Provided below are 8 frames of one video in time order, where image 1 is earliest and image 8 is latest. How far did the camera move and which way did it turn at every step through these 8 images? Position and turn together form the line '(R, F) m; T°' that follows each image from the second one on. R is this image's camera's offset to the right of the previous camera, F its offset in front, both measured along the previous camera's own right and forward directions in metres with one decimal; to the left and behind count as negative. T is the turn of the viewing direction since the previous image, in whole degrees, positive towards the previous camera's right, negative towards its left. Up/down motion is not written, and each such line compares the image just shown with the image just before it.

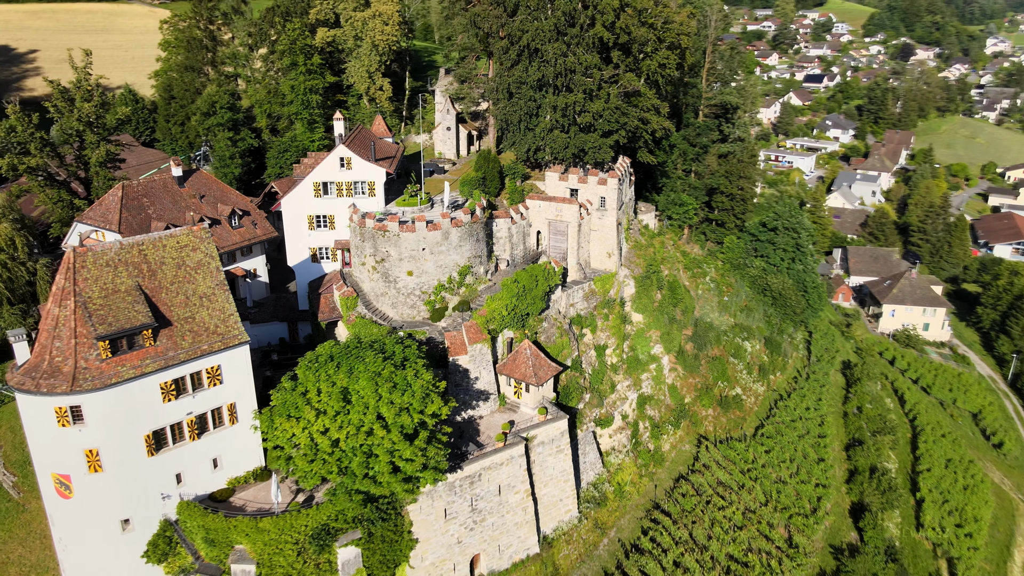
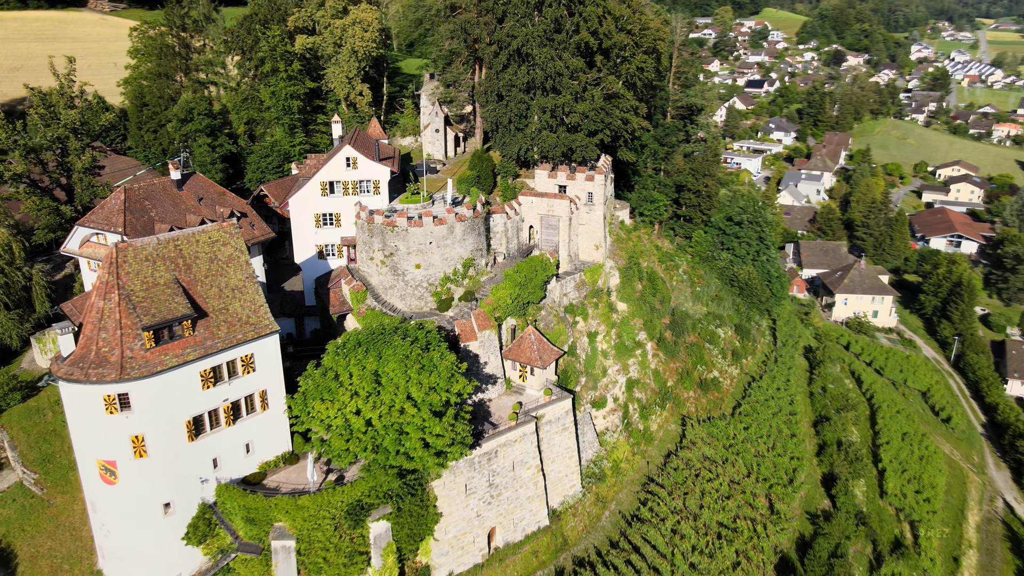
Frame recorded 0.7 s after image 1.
(-2.5, -1.8) m; +4°
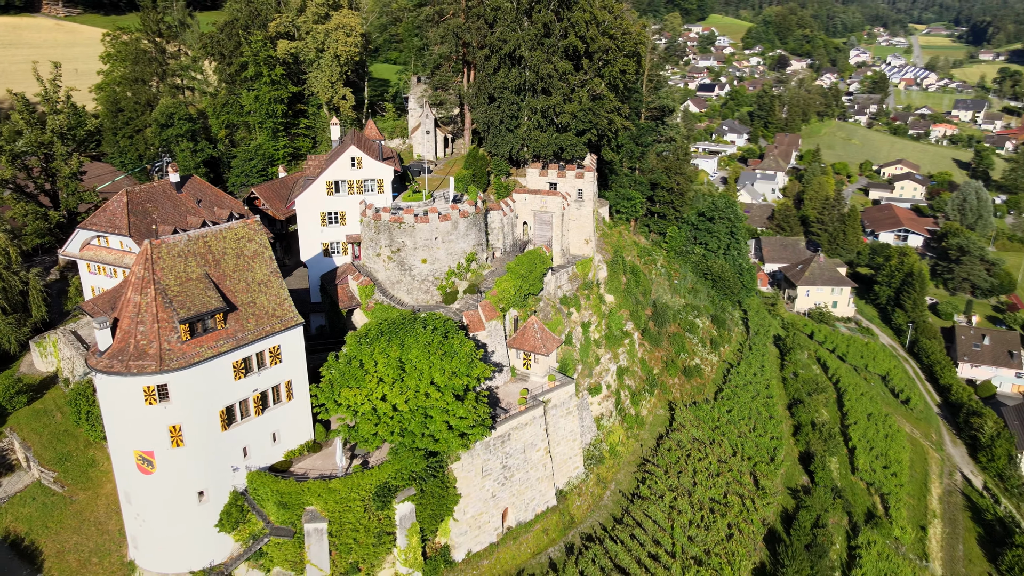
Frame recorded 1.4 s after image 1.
(-2.3, -1.5) m; +4°
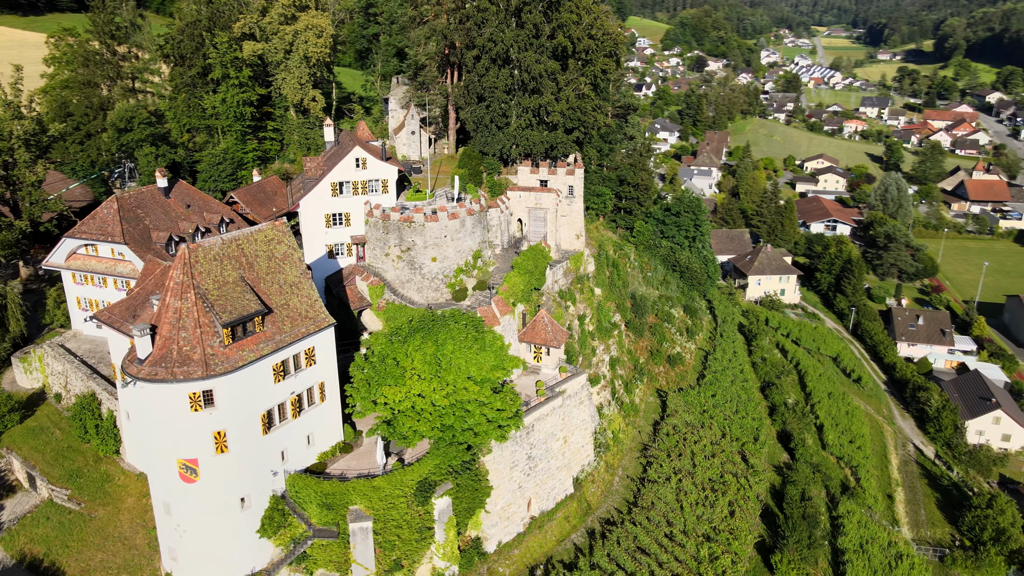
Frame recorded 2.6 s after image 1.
(-4.0, -0.5) m; +6°
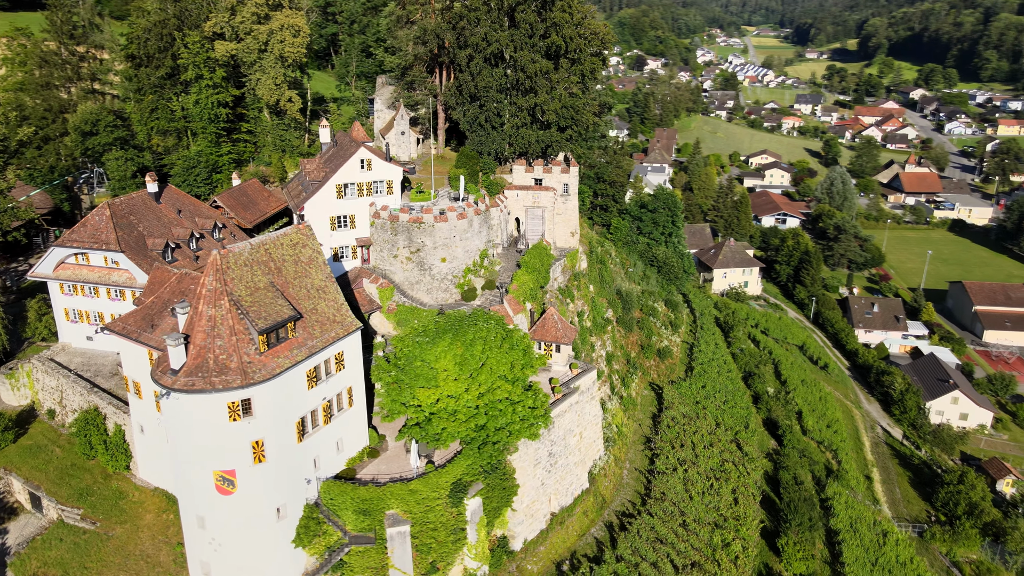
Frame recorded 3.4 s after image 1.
(-3.2, 0.0) m; +5°
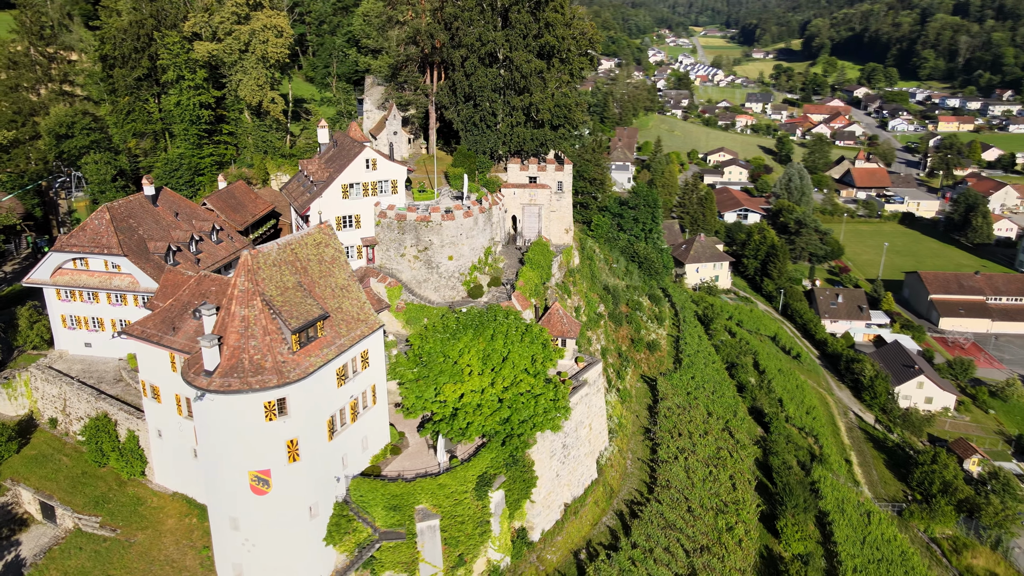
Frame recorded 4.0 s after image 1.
(-2.4, -0.4) m; +3°
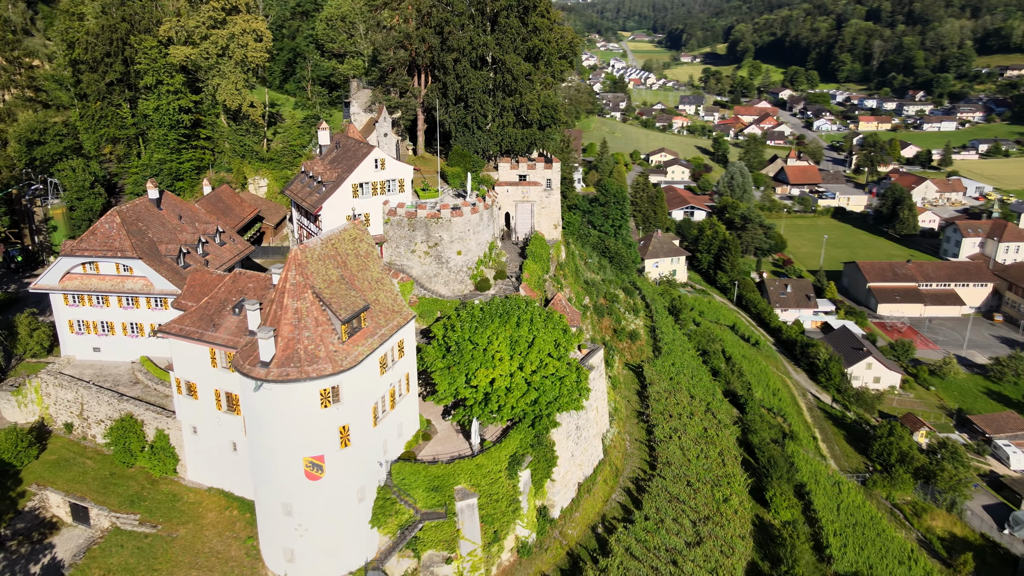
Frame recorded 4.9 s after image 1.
(-3.4, -1.4) m; +5°
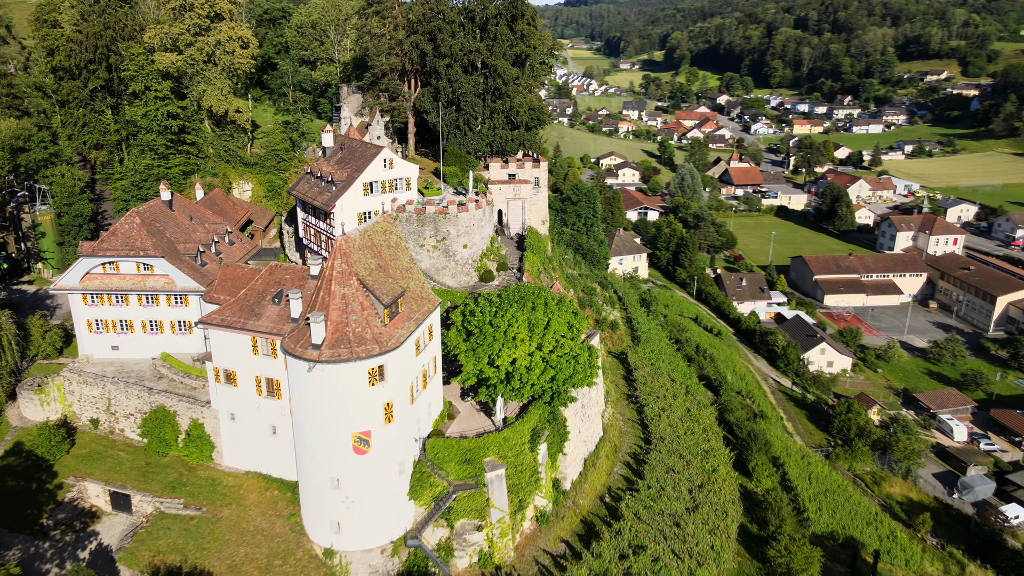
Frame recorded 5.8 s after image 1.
(-3.1, -2.2) m; +4°
